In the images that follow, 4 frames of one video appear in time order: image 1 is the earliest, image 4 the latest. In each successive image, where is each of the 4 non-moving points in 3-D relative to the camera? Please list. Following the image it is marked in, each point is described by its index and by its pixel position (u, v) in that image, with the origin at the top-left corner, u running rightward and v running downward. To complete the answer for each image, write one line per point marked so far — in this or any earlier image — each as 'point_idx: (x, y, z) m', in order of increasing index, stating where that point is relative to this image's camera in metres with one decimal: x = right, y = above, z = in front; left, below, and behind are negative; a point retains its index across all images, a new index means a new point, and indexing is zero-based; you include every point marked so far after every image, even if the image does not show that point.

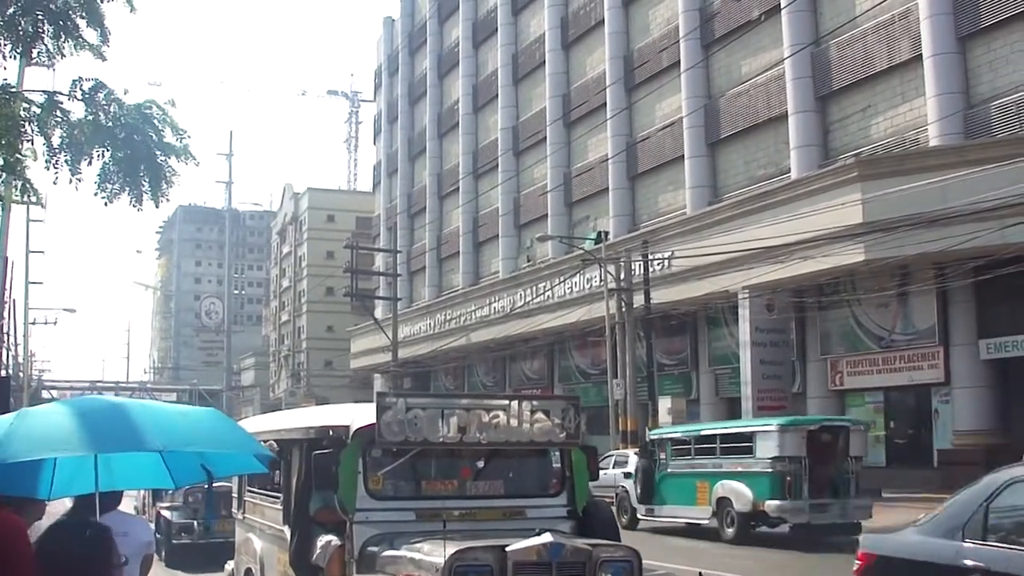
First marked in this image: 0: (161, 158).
0: (-3.2, +1.1, +9.2) m
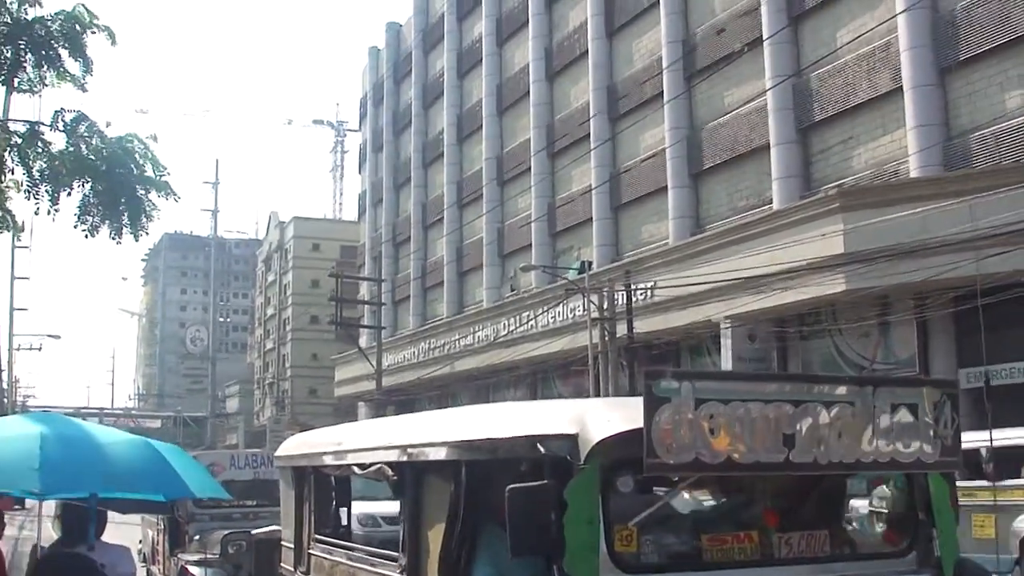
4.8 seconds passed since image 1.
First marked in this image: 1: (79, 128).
0: (-3.4, +0.9, +9.3) m
1: (-3.9, +1.5, +9.2) m
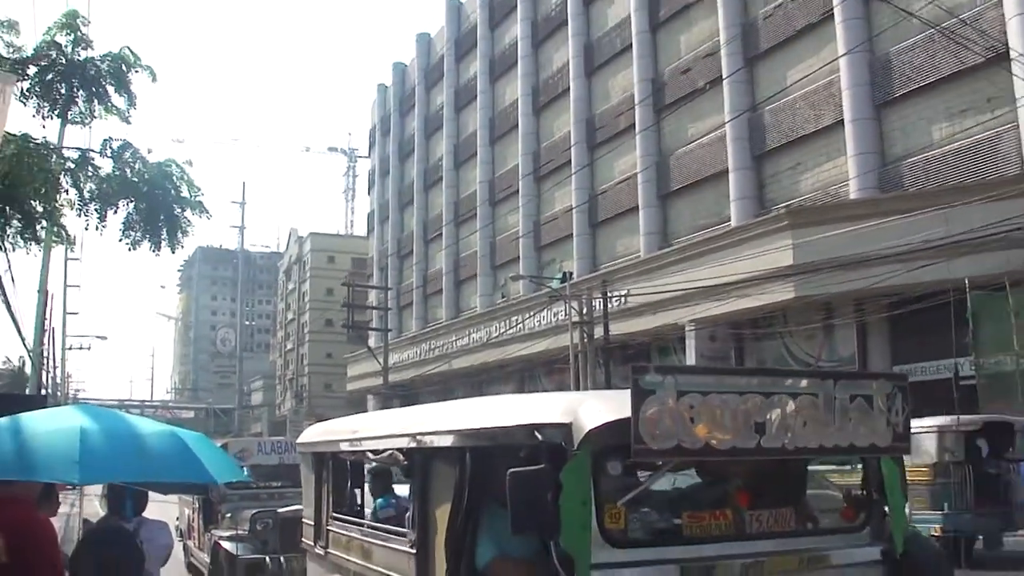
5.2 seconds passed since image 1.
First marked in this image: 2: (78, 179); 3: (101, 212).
0: (-3.5, +0.8, +10.6) m
1: (-4.0, +1.4, +10.6) m
2: (-4.5, +1.1, +10.5) m
3: (-4.2, +0.8, +10.5) m
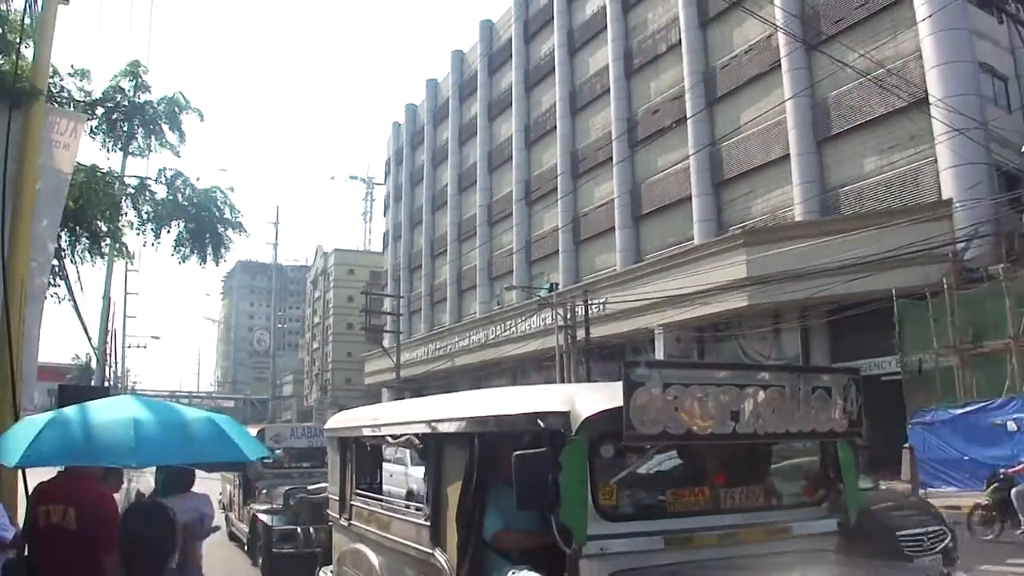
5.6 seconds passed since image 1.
0: (-3.5, +0.7, +12.5) m
1: (-4.1, +1.3, +12.4) m
2: (-4.6, +1.0, +12.4) m
3: (-4.3, +0.7, +12.4) m
